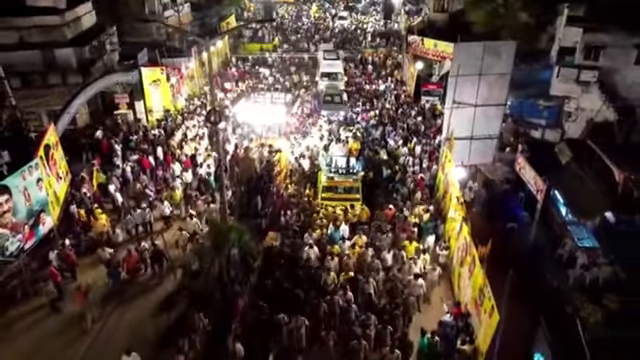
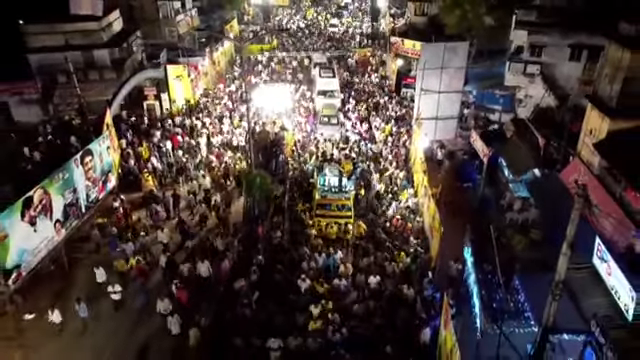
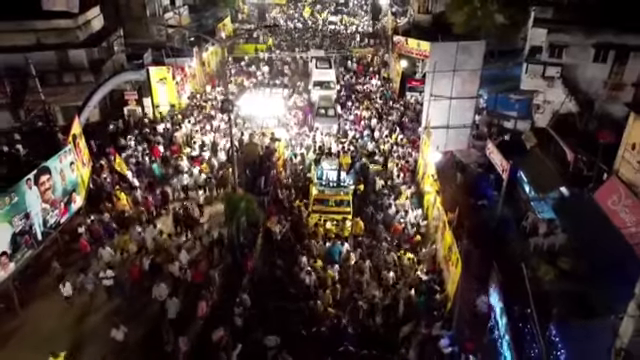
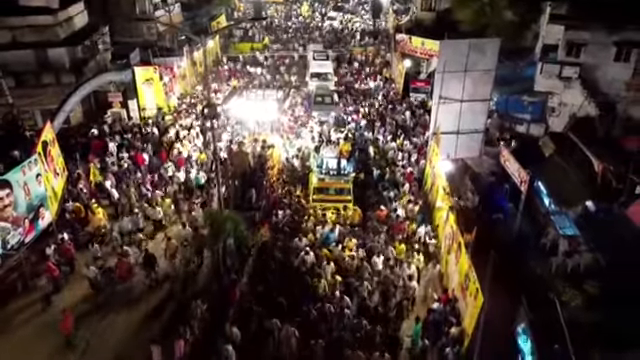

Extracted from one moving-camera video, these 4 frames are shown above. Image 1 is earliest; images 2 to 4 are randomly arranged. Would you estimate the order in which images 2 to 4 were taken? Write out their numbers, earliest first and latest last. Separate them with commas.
4, 3, 2
